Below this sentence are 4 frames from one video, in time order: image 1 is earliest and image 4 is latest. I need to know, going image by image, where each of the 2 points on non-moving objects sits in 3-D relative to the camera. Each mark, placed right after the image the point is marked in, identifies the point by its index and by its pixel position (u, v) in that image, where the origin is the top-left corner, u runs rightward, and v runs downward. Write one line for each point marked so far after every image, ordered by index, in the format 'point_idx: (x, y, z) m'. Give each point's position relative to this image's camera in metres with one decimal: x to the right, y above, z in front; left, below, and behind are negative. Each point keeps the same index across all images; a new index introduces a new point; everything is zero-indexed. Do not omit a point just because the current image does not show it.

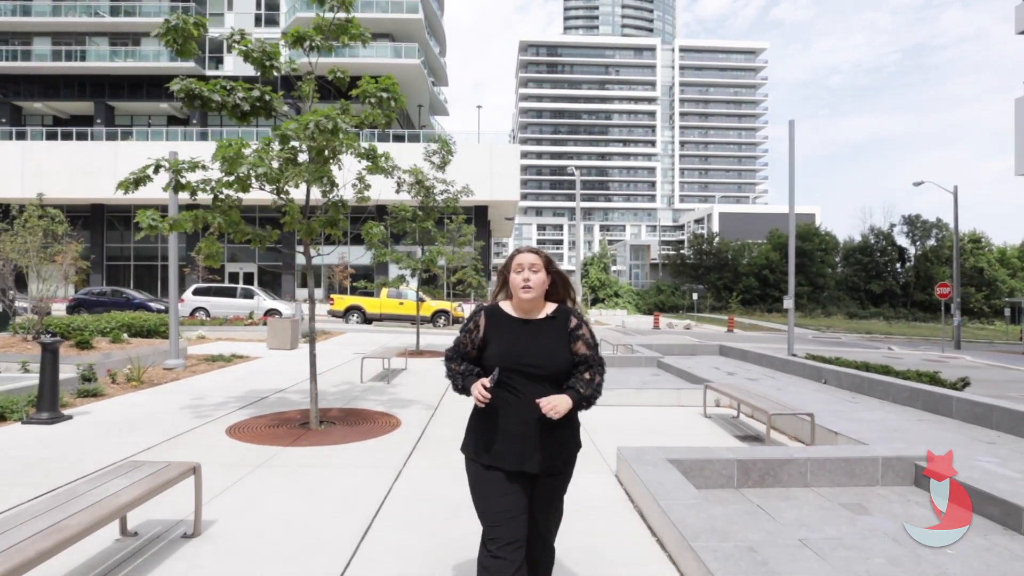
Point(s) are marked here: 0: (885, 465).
0: (+3.4, -1.6, +5.3) m
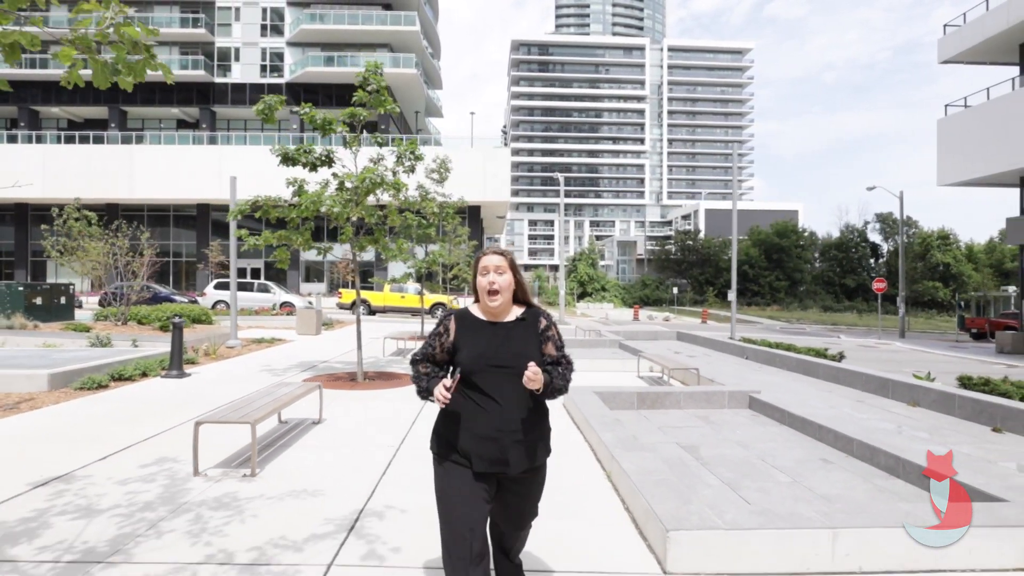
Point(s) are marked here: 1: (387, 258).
0: (+3.2, -1.5, +8.5) m
1: (-2.4, +0.6, +11.3) m
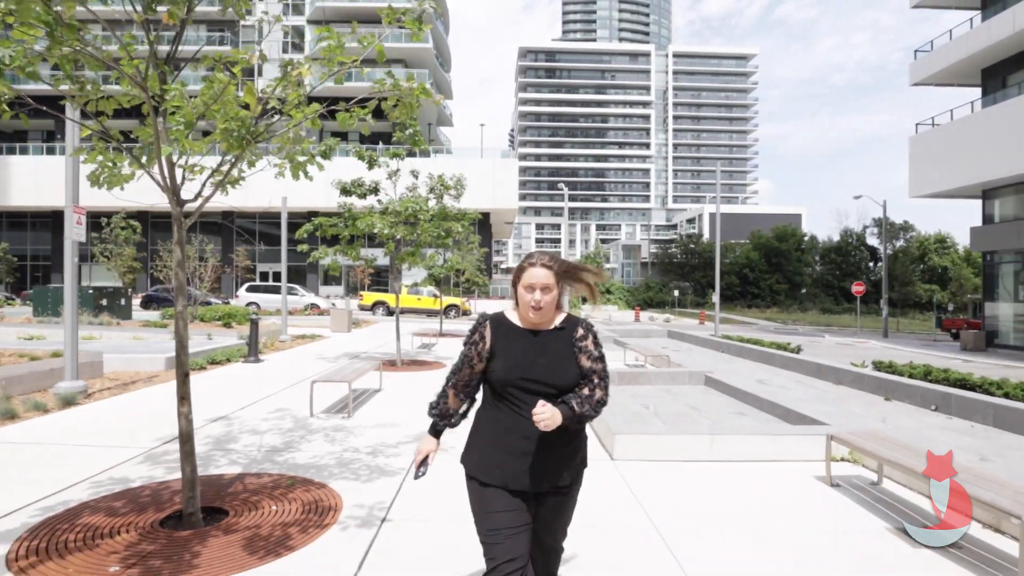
0: (+3.3, -1.6, +10.9) m
1: (-2.2, +0.5, +13.8) m
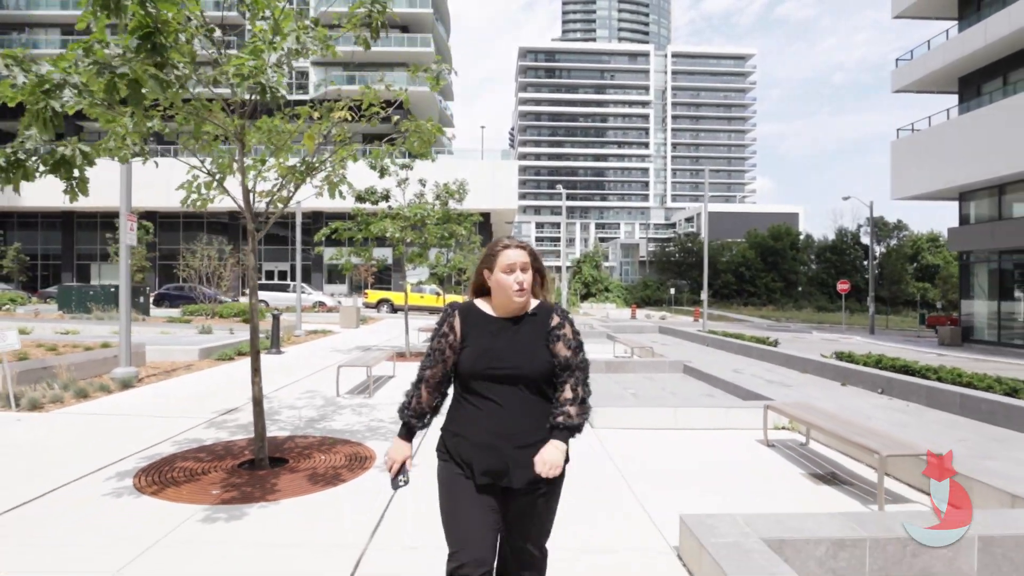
0: (+3.3, -1.6, +12.2) m
1: (-2.2, +0.5, +15.0) m
